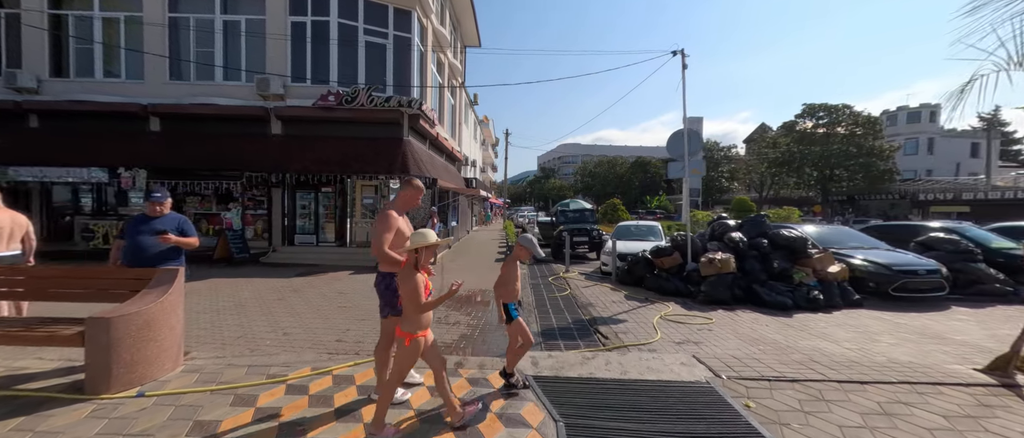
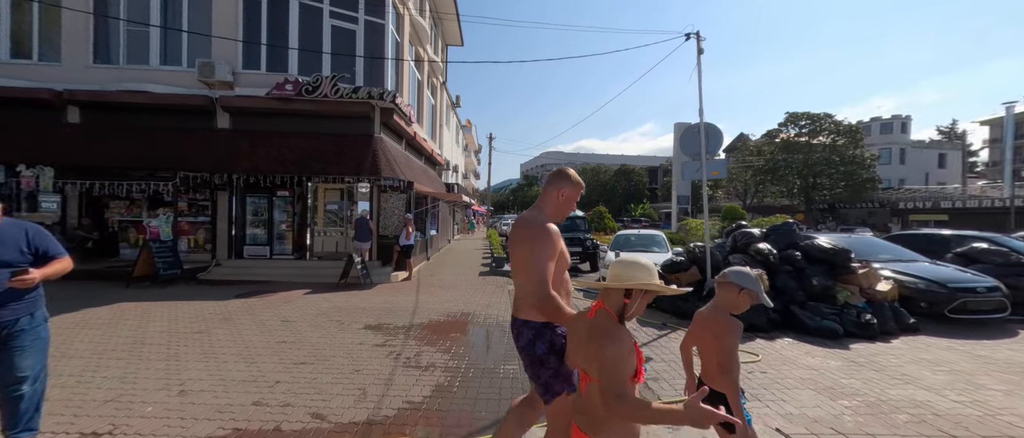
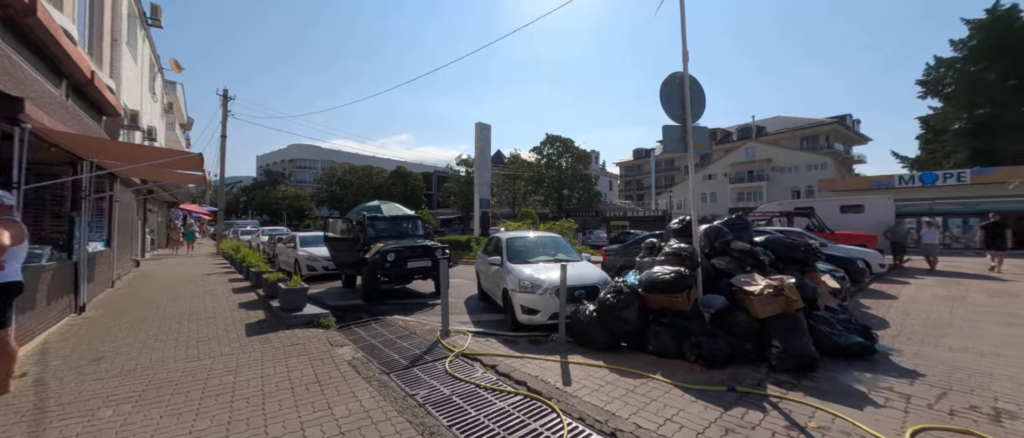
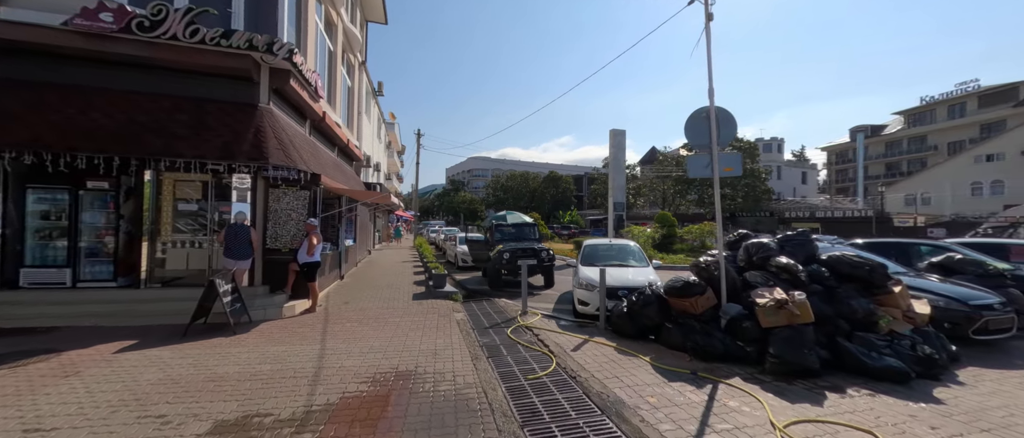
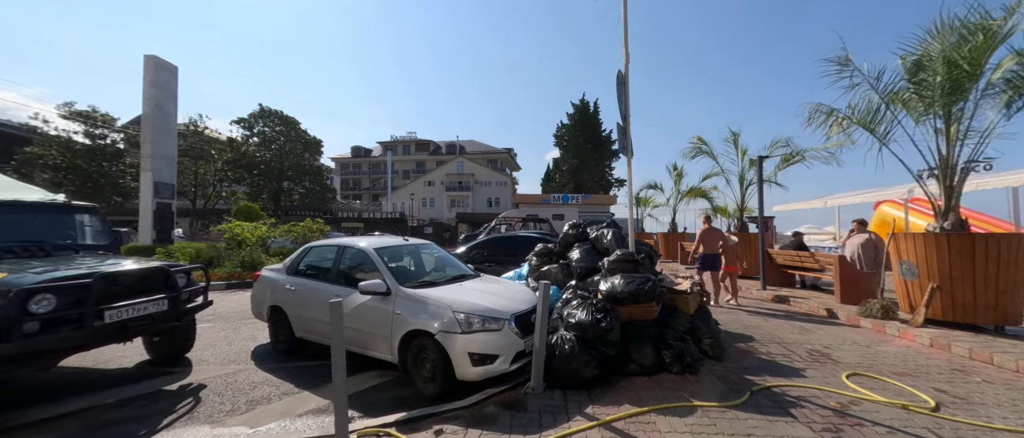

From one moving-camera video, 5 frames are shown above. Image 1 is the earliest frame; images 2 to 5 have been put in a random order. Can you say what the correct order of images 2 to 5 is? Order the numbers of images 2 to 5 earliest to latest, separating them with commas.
2, 4, 3, 5
